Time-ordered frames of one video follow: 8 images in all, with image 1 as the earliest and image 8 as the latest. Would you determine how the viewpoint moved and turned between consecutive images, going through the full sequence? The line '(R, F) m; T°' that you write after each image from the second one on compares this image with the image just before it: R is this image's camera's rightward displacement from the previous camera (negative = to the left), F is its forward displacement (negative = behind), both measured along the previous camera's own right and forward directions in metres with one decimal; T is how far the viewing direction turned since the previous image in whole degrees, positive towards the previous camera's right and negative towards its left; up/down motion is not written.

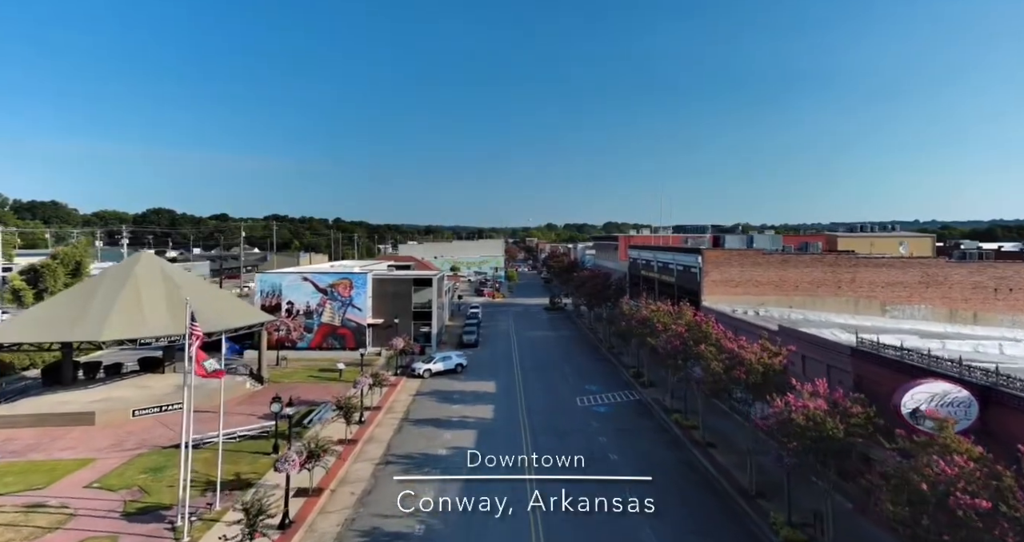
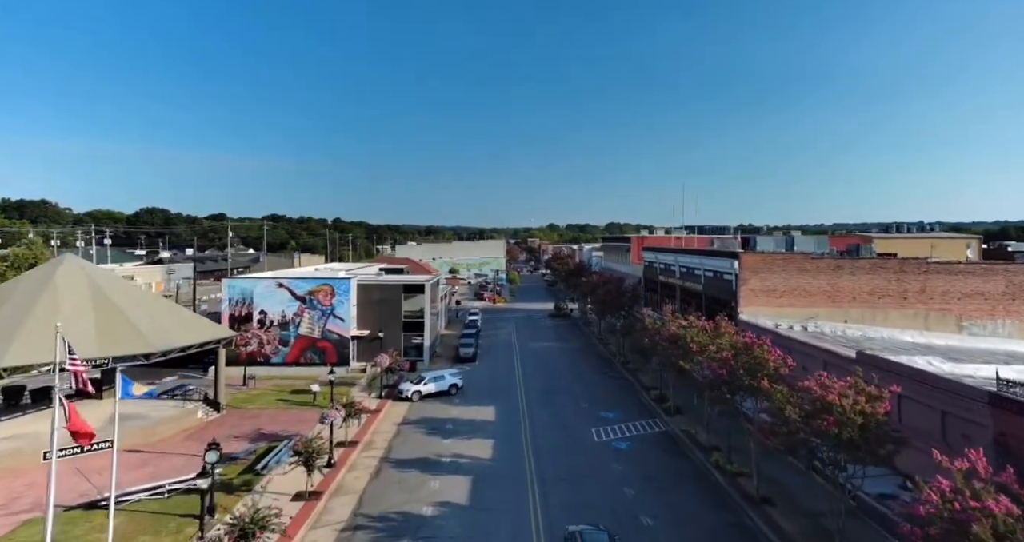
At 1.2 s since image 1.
(-0.1, +4.4) m; 0°
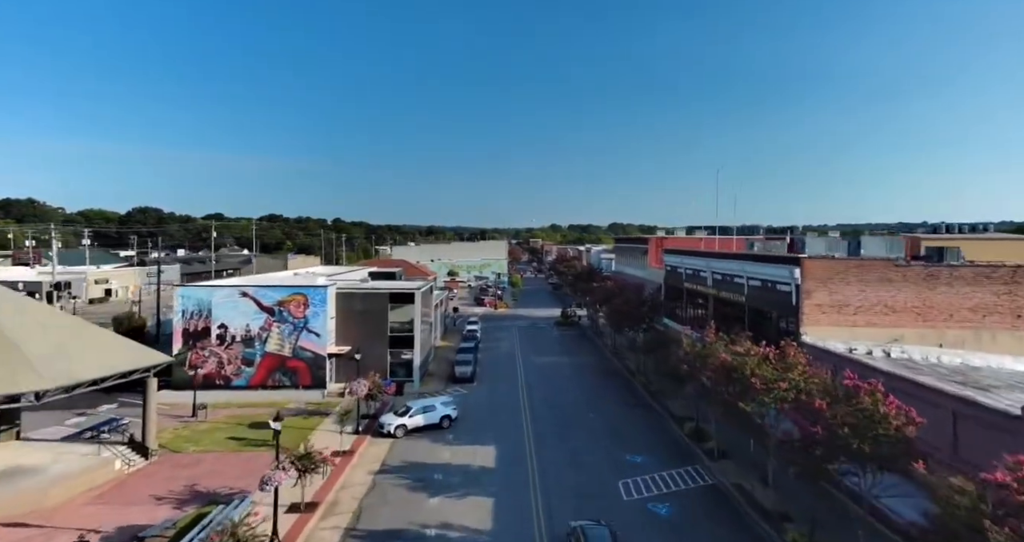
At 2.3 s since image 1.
(-0.2, +5.0) m; 0°
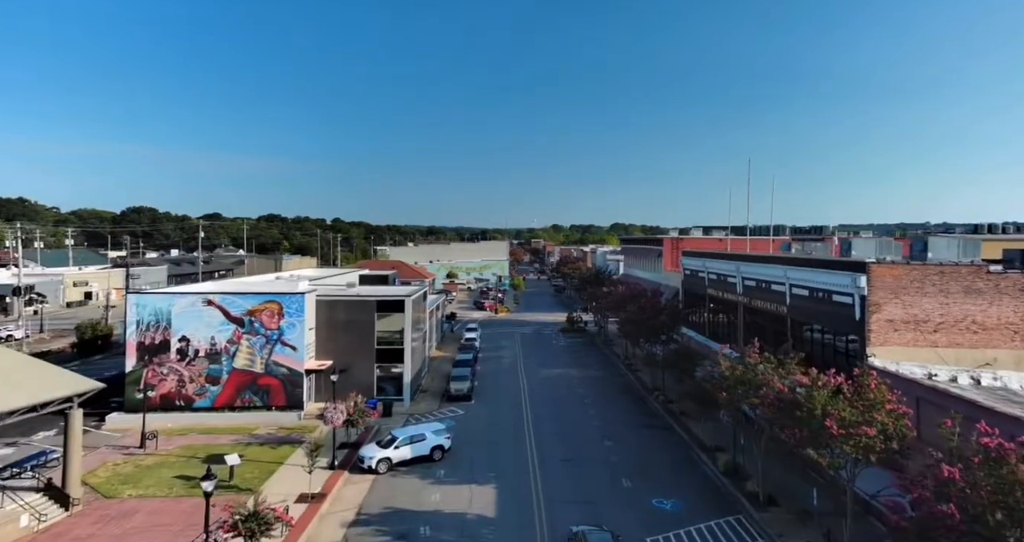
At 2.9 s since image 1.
(-0.1, +3.5) m; 0°
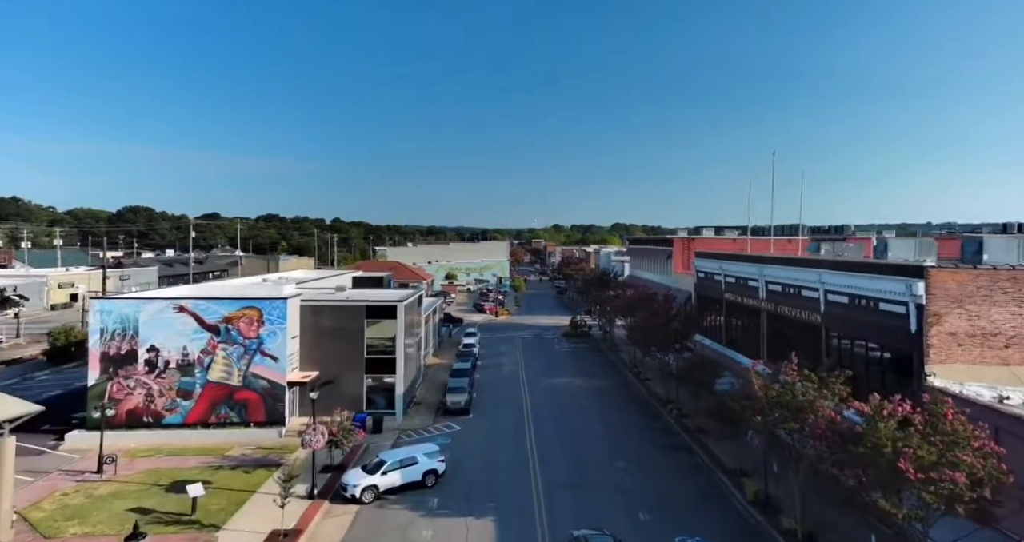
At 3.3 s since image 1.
(-0.1, +2.2) m; 0°
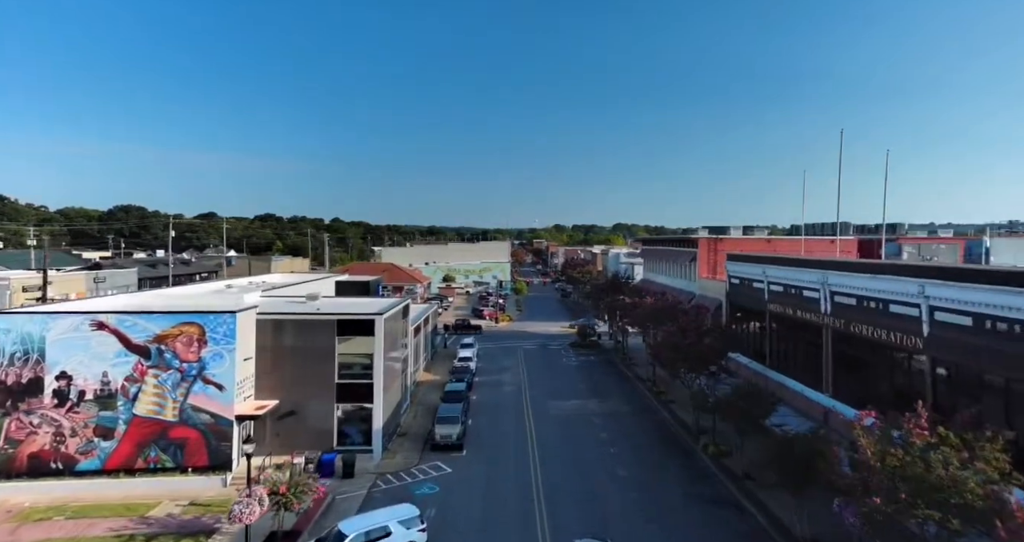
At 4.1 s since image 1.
(-0.1, +4.6) m; 0°
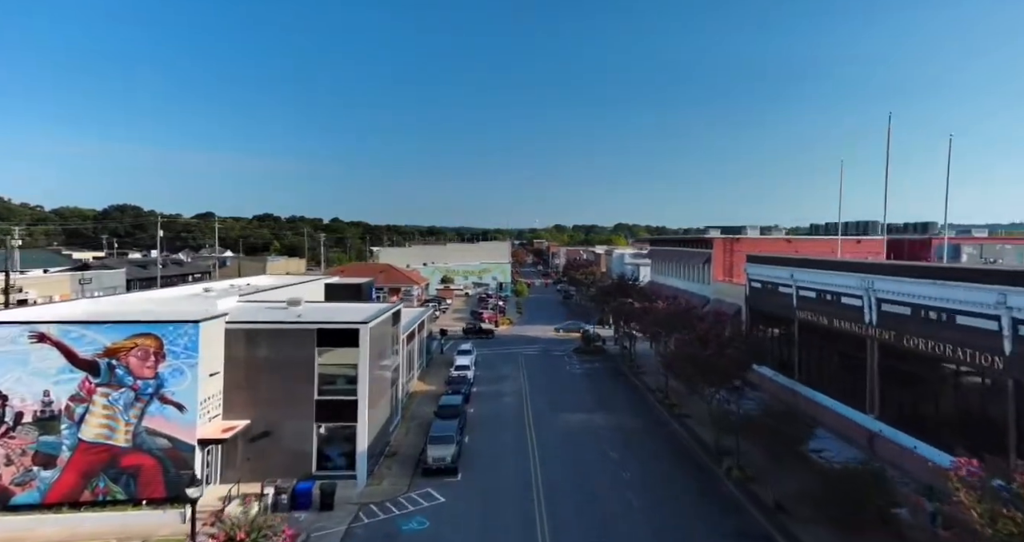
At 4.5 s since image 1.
(0.0, +2.3) m; 0°
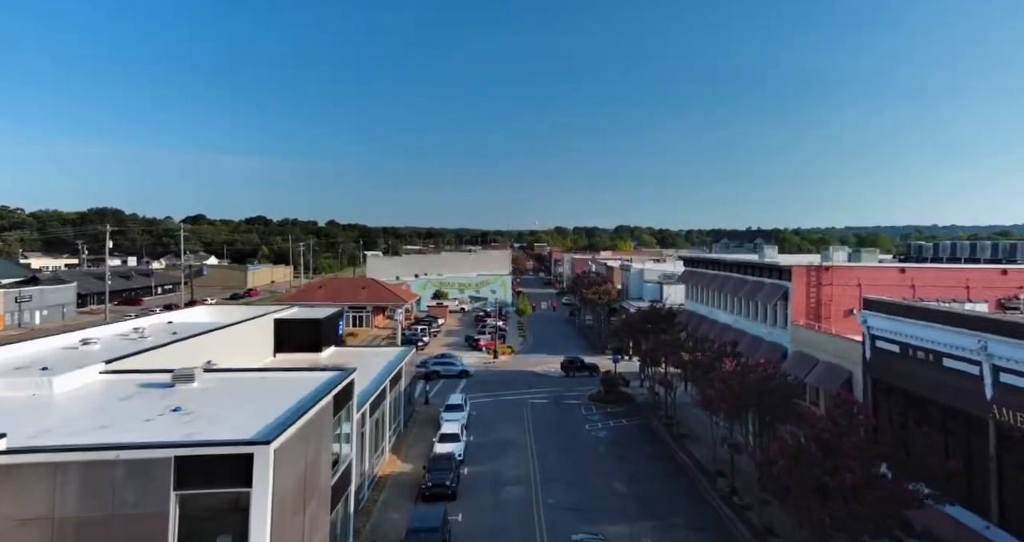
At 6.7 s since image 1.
(-0.2, +8.3) m; 0°
